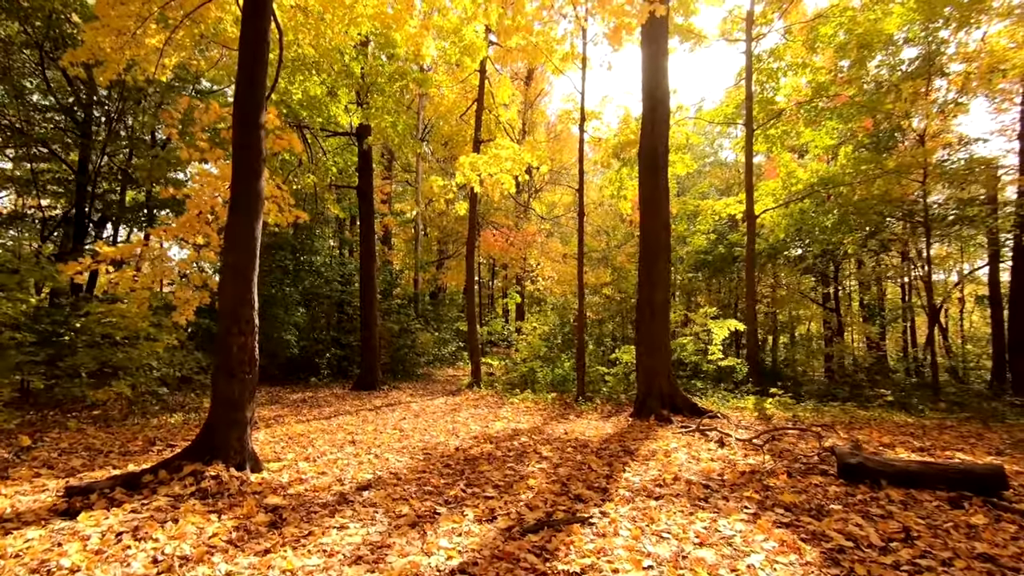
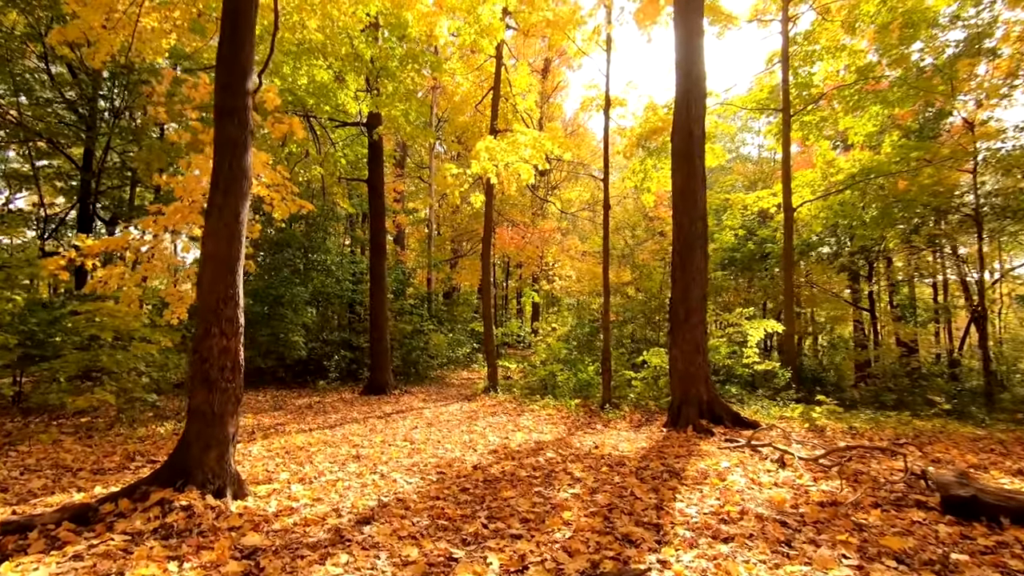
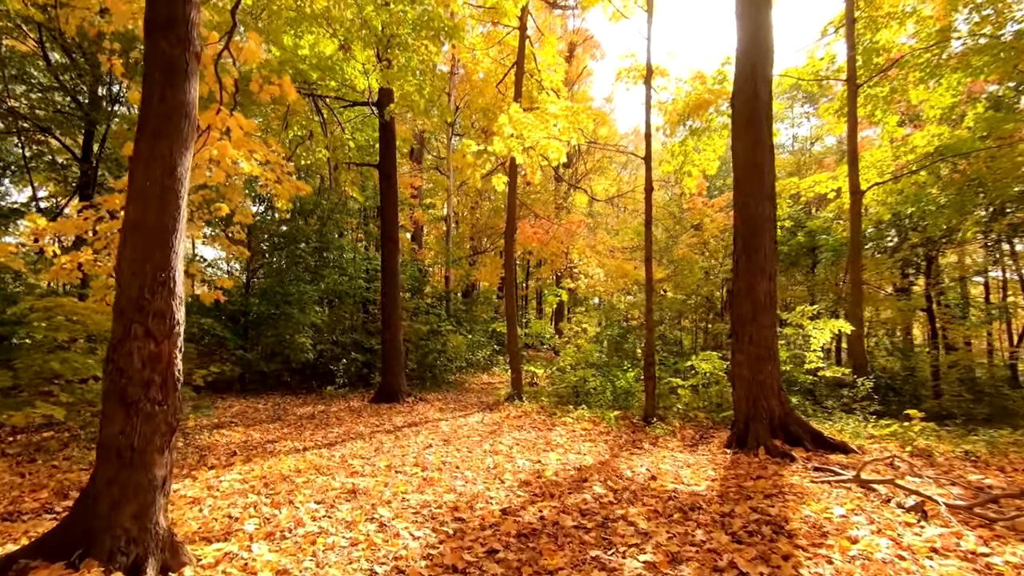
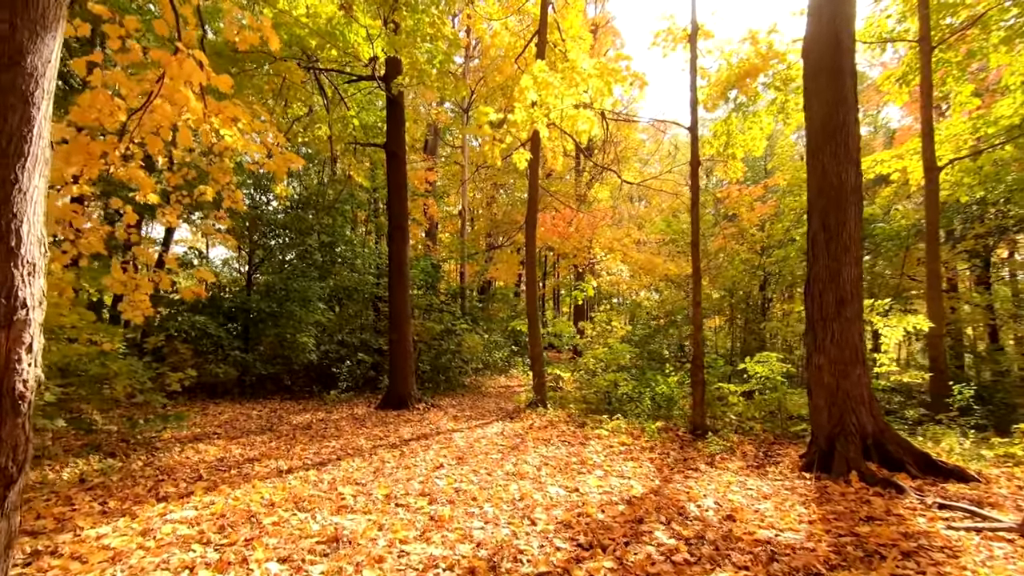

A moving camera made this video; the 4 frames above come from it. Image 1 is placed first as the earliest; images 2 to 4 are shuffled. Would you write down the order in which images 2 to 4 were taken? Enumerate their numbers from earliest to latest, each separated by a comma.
2, 3, 4
